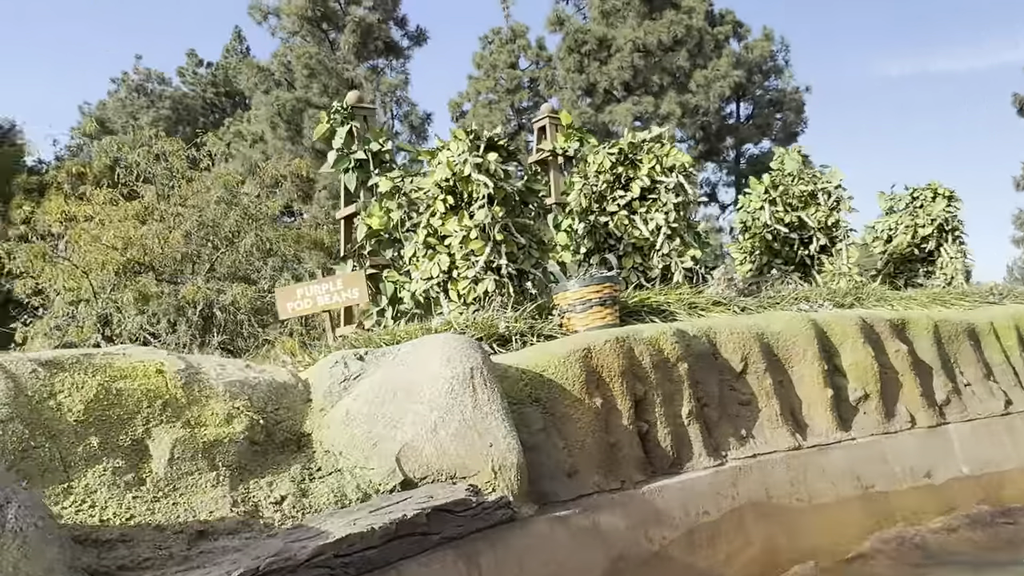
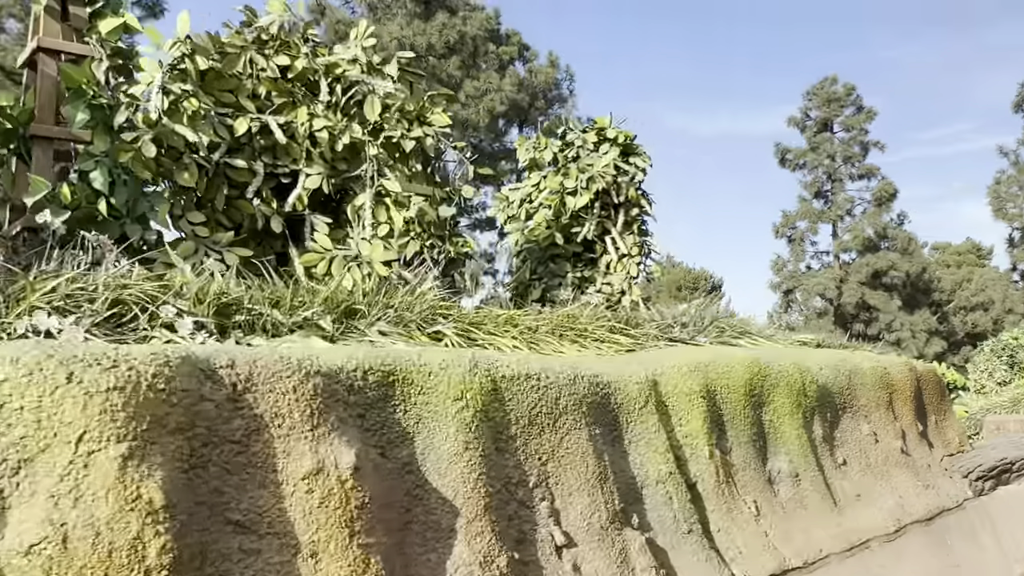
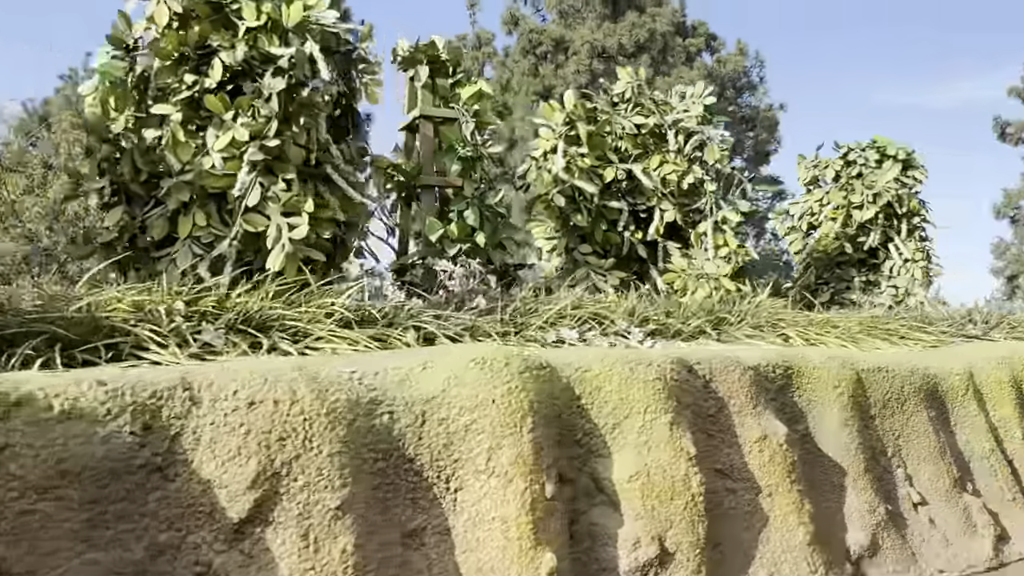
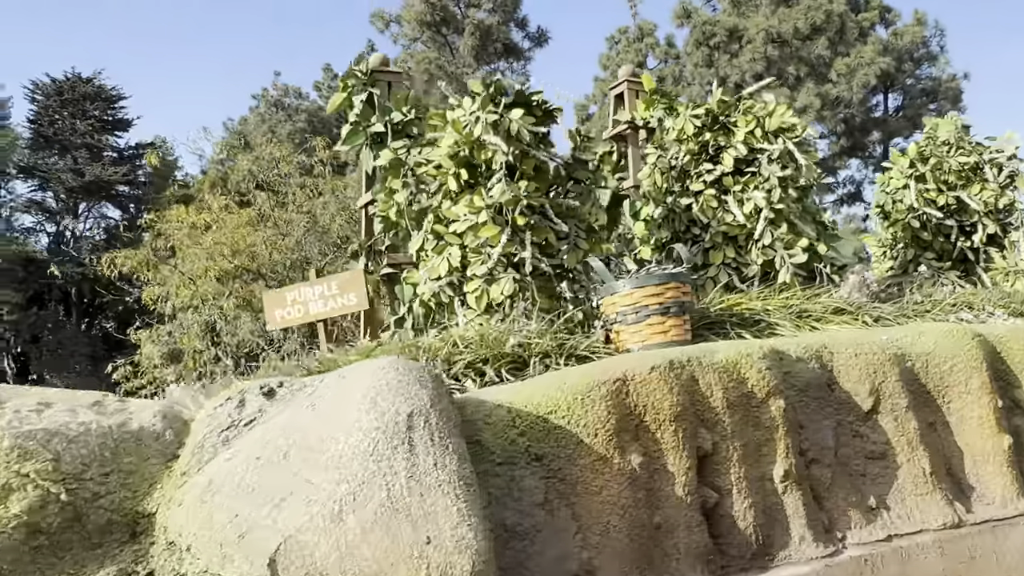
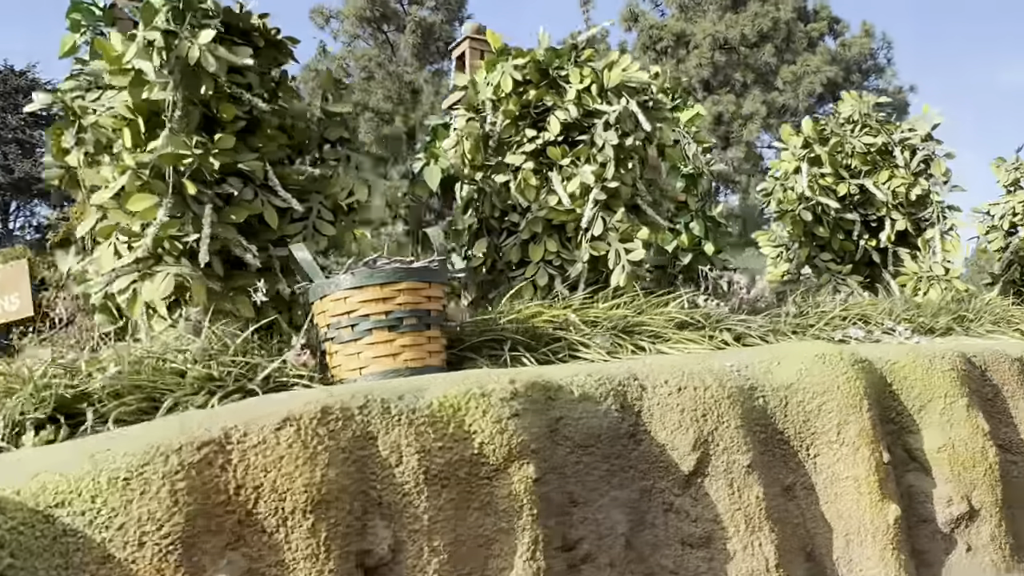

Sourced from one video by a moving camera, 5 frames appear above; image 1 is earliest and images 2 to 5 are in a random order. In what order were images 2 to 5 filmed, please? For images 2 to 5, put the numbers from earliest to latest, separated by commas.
4, 5, 3, 2
